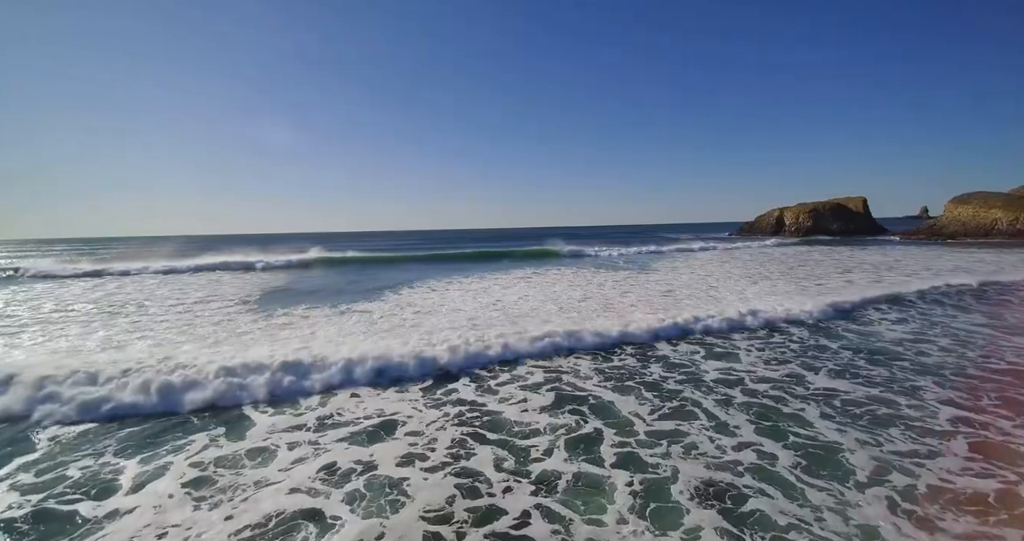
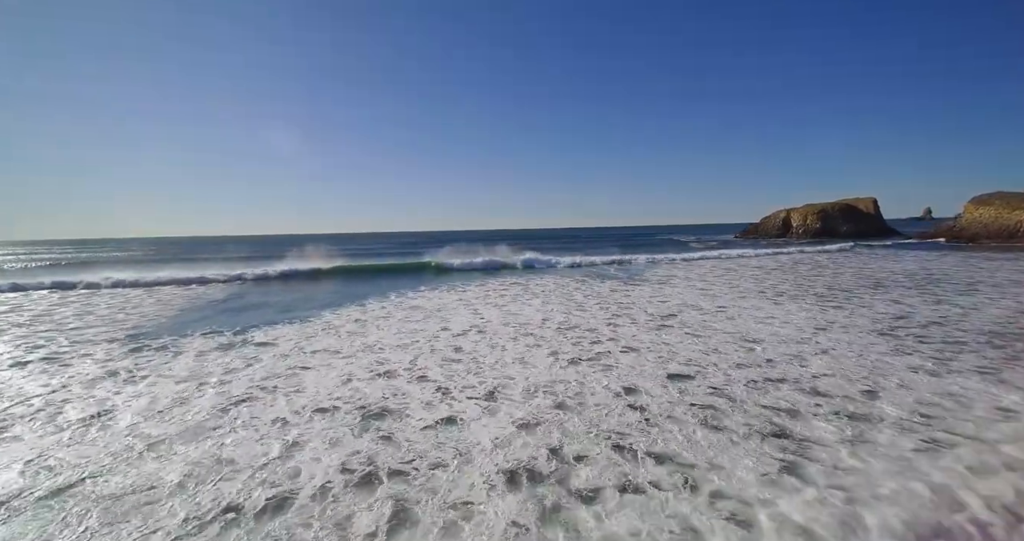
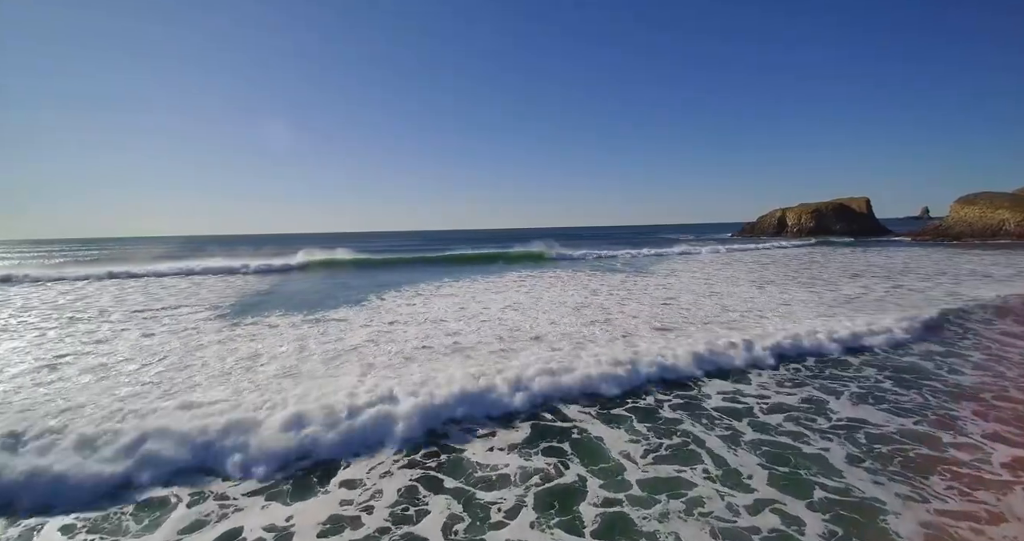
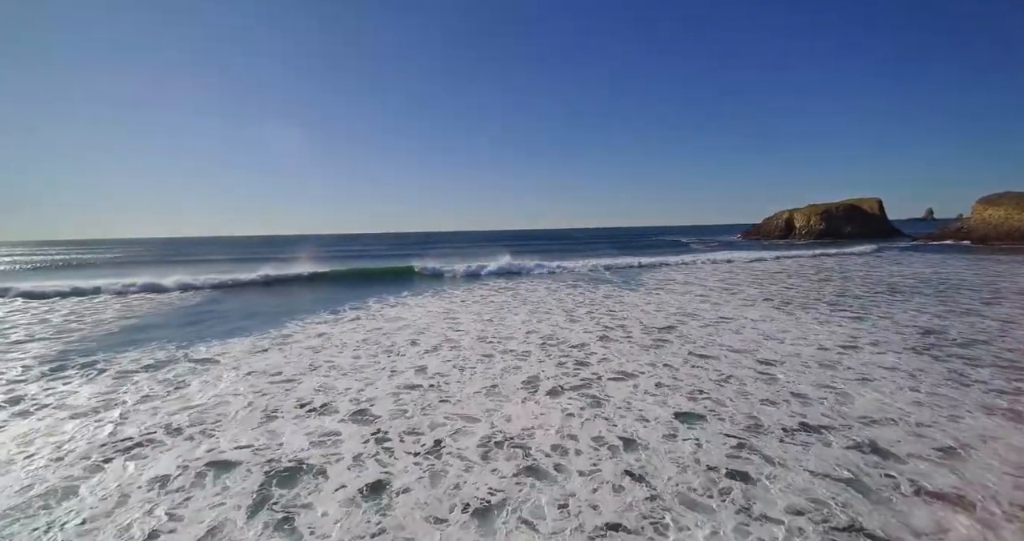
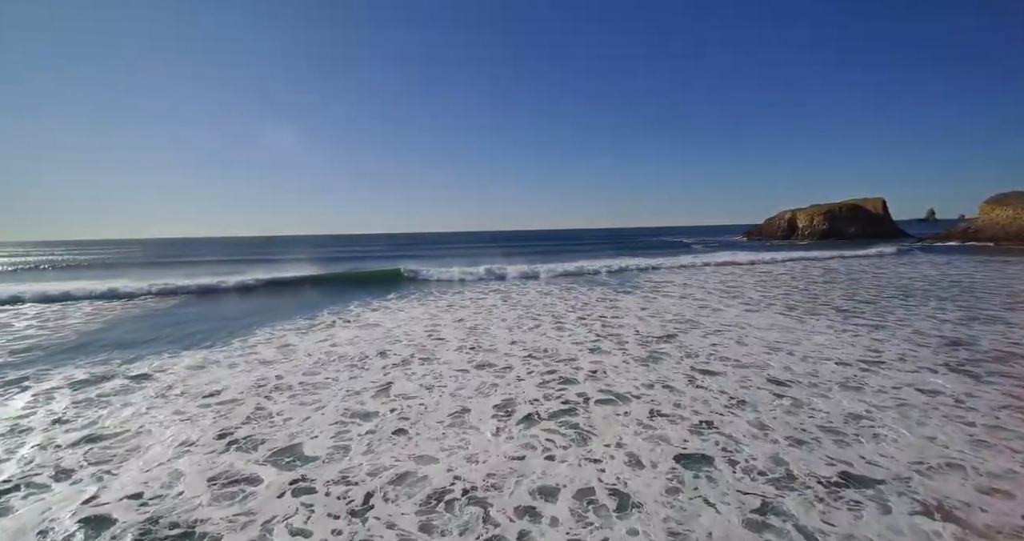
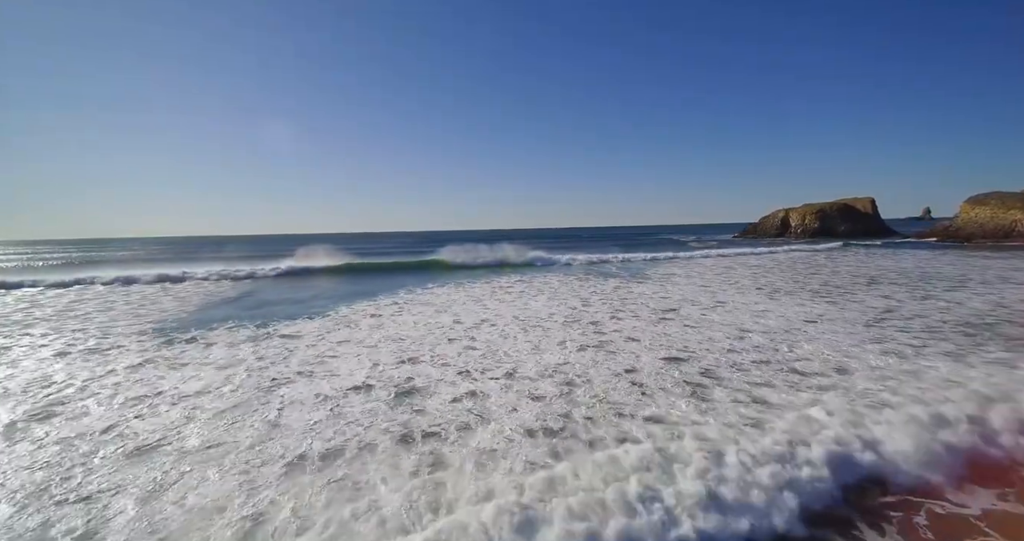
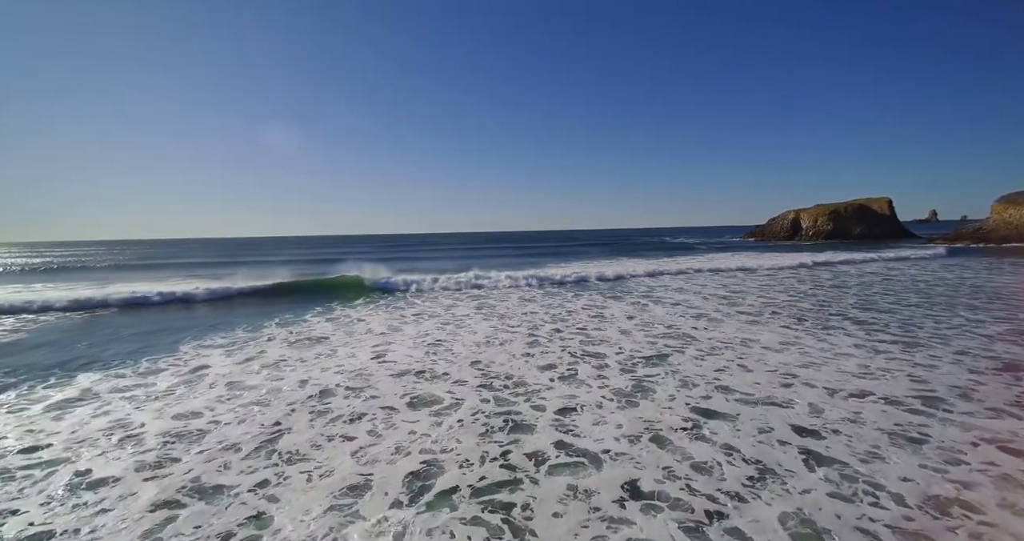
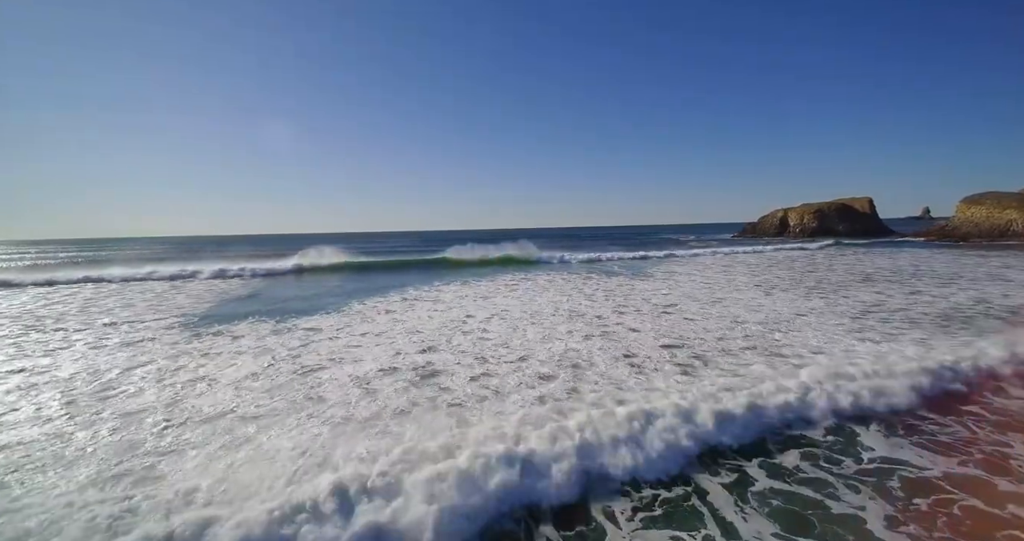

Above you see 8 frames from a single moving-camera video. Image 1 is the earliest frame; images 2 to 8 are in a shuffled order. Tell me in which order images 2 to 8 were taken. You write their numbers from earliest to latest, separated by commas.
3, 8, 6, 2, 4, 5, 7
